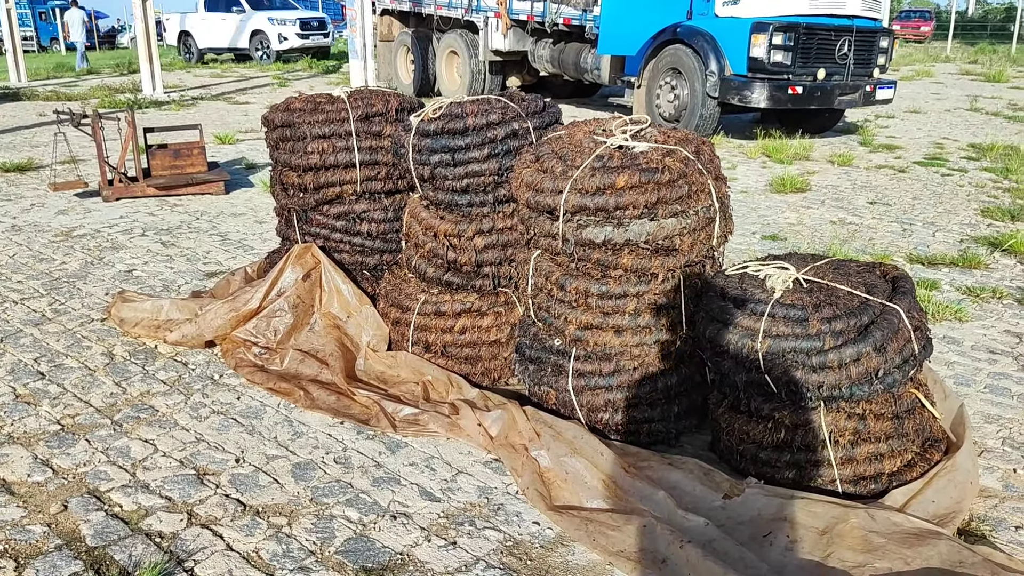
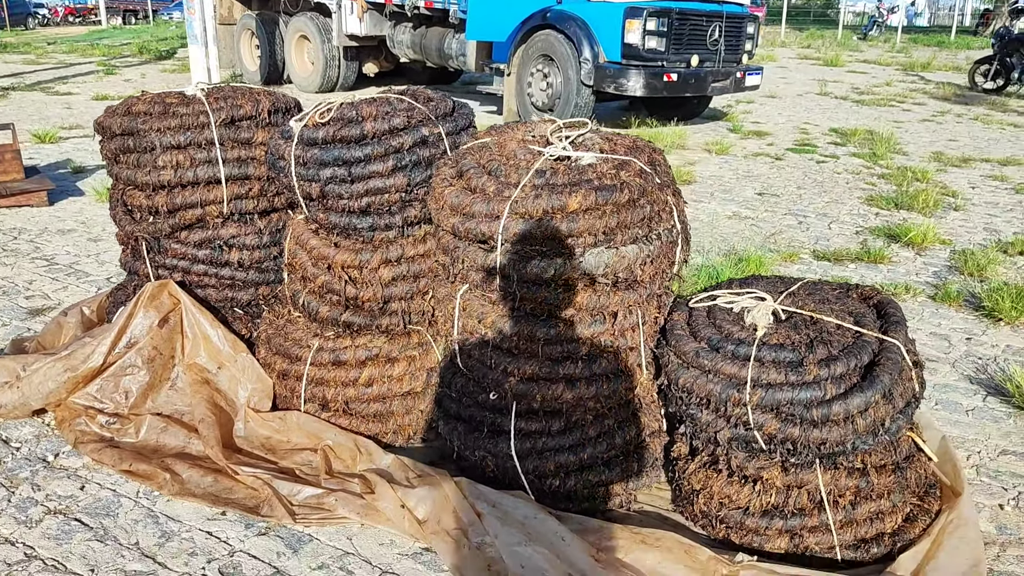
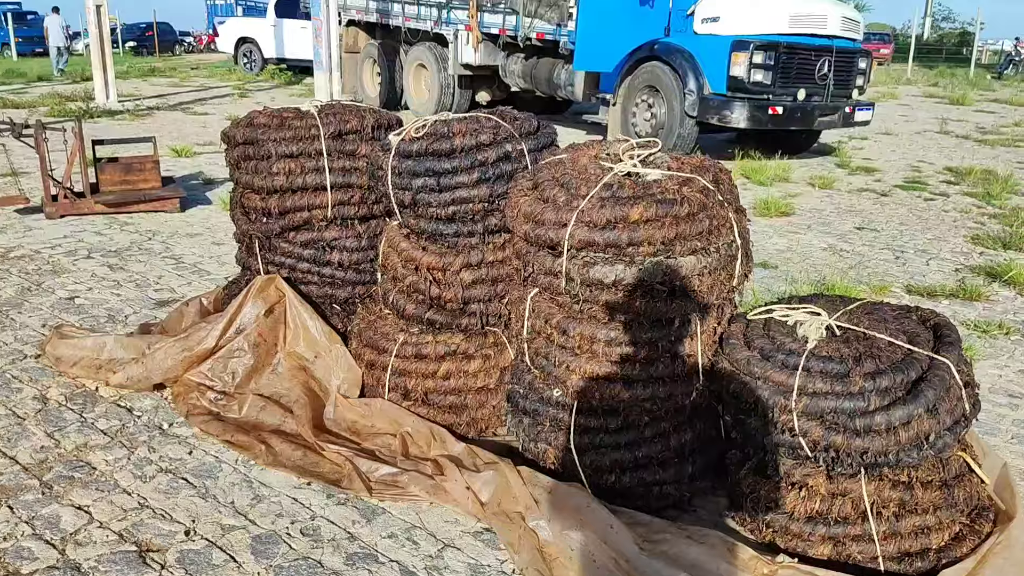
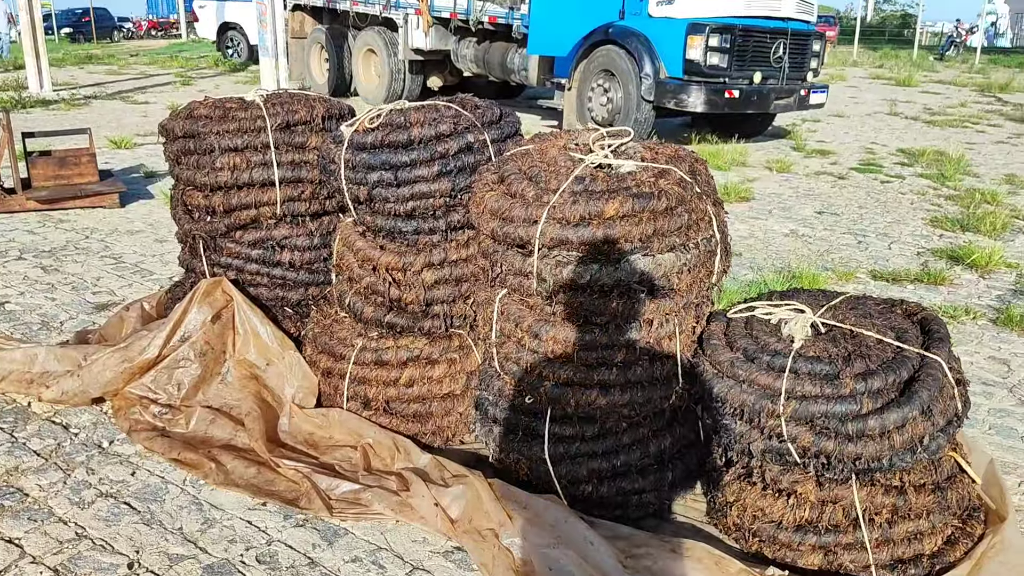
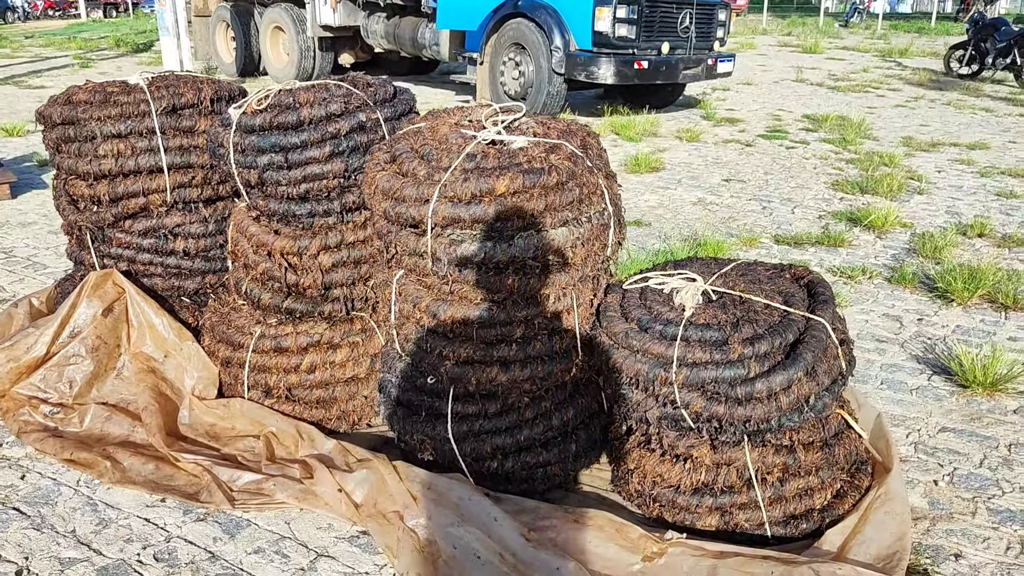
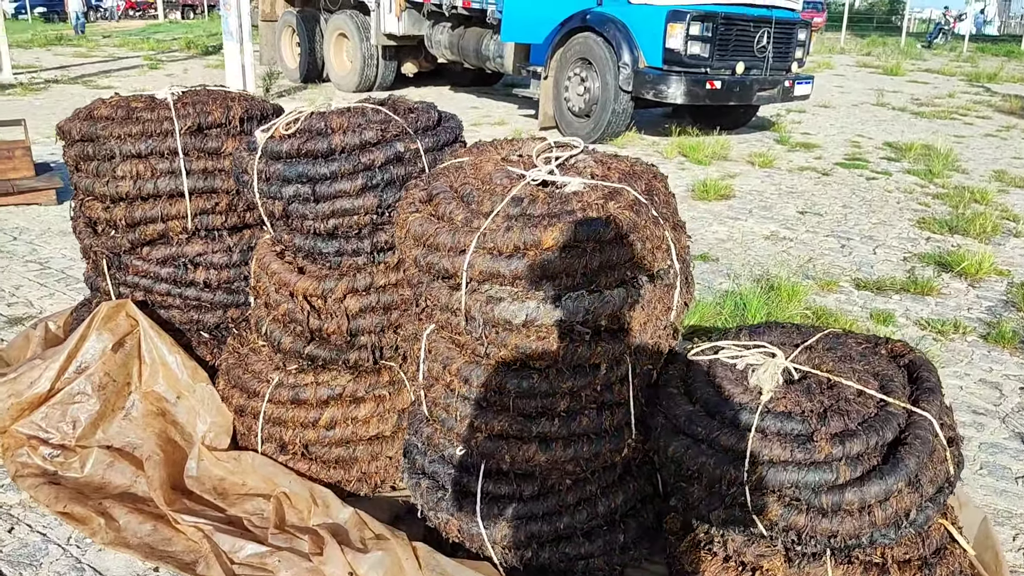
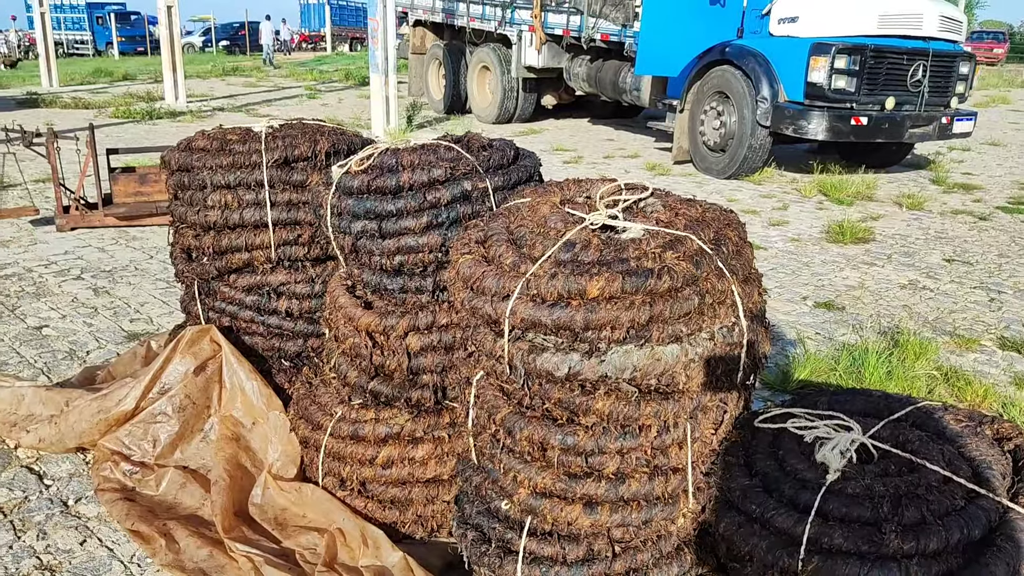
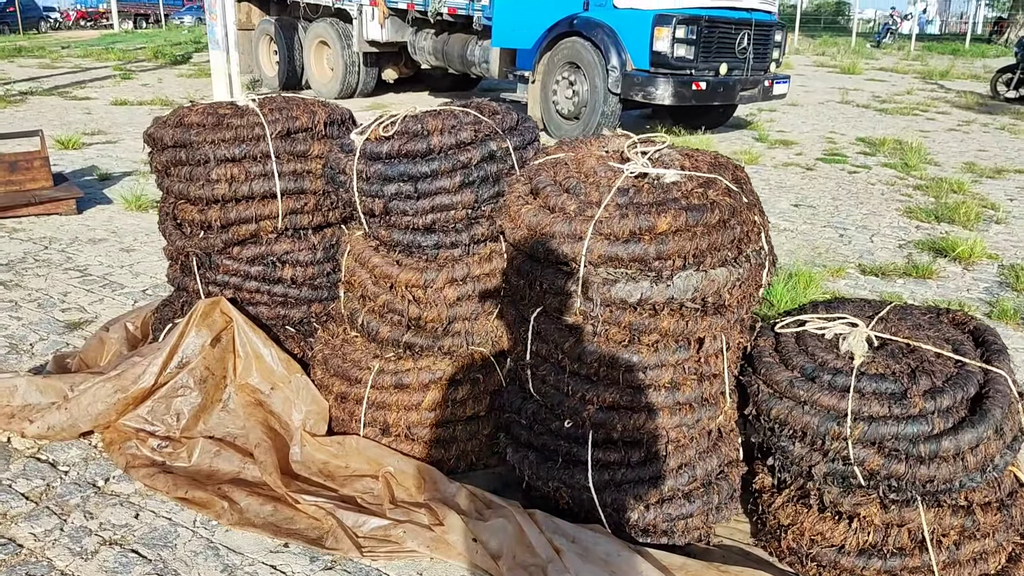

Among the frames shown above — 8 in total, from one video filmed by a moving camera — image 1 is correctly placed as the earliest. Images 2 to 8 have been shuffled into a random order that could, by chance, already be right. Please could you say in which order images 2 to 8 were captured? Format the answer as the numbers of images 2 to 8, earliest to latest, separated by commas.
3, 4, 8, 2, 5, 6, 7
